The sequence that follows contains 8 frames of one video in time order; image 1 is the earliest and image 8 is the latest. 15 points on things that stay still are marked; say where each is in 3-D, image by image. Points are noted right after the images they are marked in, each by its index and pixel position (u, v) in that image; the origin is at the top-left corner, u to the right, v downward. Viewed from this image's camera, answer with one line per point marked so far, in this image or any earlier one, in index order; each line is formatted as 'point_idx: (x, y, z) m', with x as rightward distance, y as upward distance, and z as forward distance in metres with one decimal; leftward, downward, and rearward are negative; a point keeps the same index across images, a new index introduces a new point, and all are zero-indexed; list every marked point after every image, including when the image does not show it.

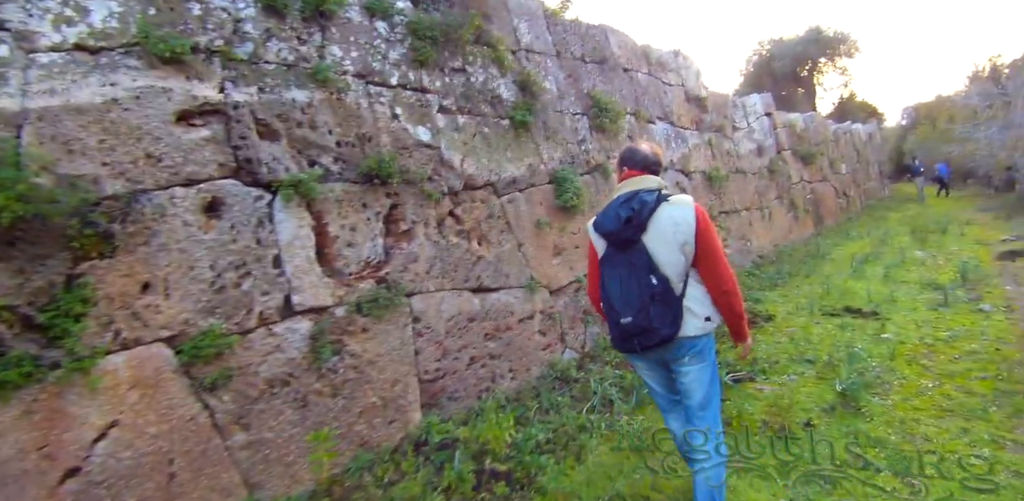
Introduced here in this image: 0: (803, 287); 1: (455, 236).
0: (+3.2, -0.4, +5.7) m
1: (-0.4, +0.1, +3.5) m
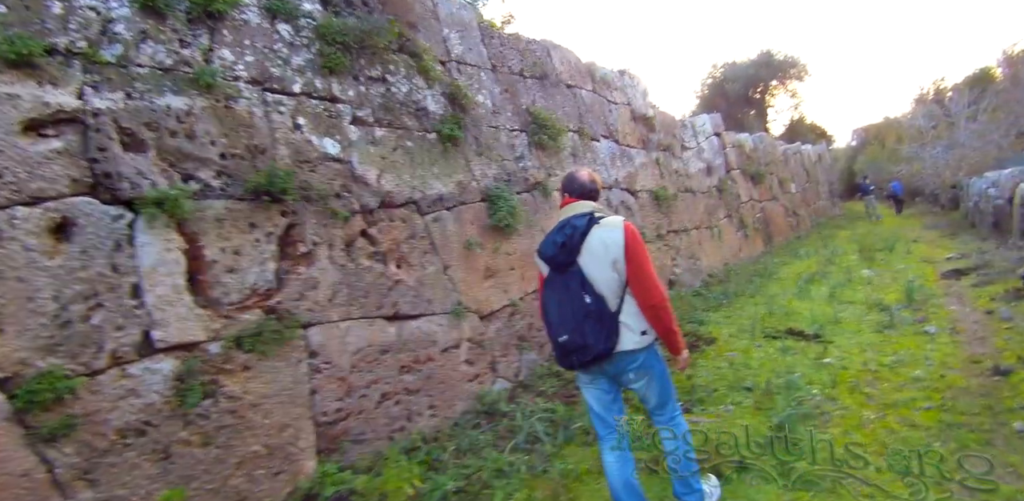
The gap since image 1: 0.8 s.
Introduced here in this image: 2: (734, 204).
0: (+2.6, -0.6, +5.6) m
1: (-0.9, -0.1, +3.2) m
2: (+4.1, +0.9, +9.5) m
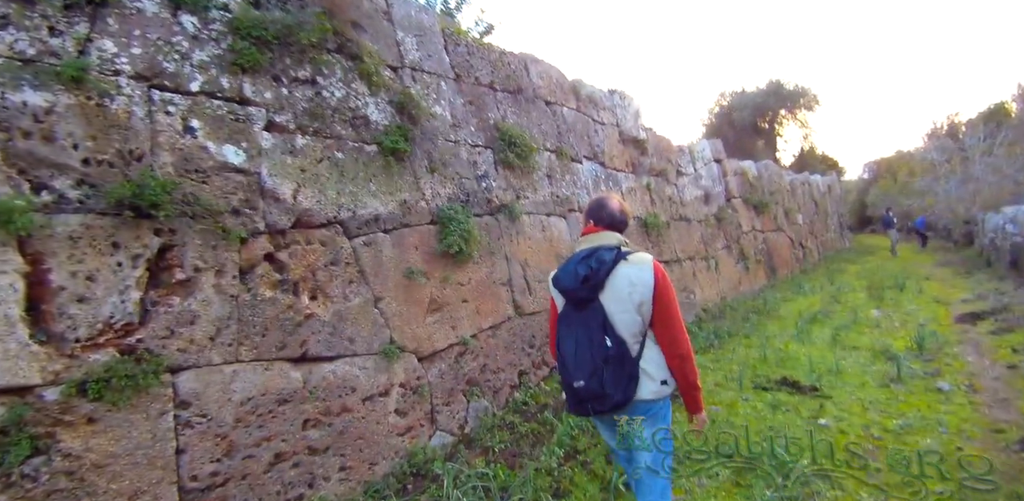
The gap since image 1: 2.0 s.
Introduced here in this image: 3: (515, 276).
0: (+2.2, -1.0, +5.0) m
1: (-1.3, -0.2, +2.7) m
2: (+3.9, +0.3, +9.0) m
3: (0.0, -0.2, +4.2) m
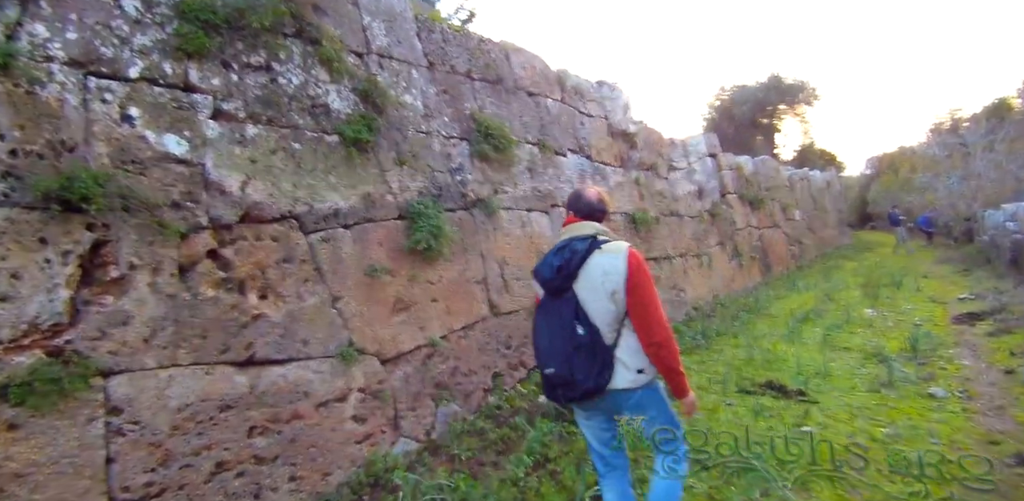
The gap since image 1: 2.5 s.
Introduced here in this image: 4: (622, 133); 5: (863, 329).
0: (+2.0, -1.0, +4.8) m
1: (-1.5, -0.2, +2.6) m
2: (+3.7, +0.4, +8.8) m
3: (-0.2, -0.2, +4.0) m
4: (+1.4, +1.5, +6.5) m
5: (+3.8, -0.8, +5.5) m
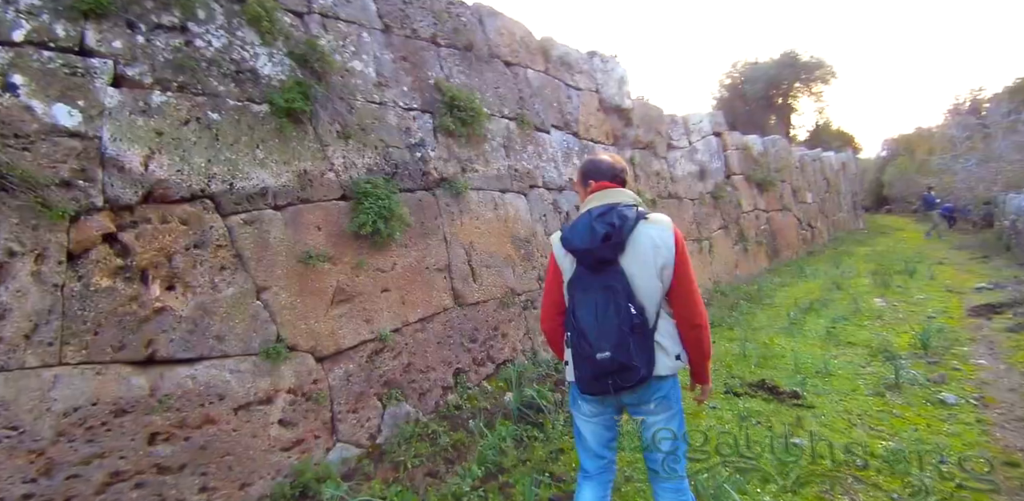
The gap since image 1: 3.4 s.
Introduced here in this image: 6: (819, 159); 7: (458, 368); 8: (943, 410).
0: (+1.8, -0.8, +4.4) m
1: (-1.7, -0.1, +2.2) m
2: (+3.6, +0.6, +8.4) m
3: (-0.4, -0.1, +3.7) m
4: (+1.2, +1.7, +6.0) m
5: (+3.5, -0.7, +5.1) m
6: (+7.7, +2.3, +12.8) m
7: (-0.4, -0.8, +3.5) m
8: (+2.6, -0.9, +3.0) m
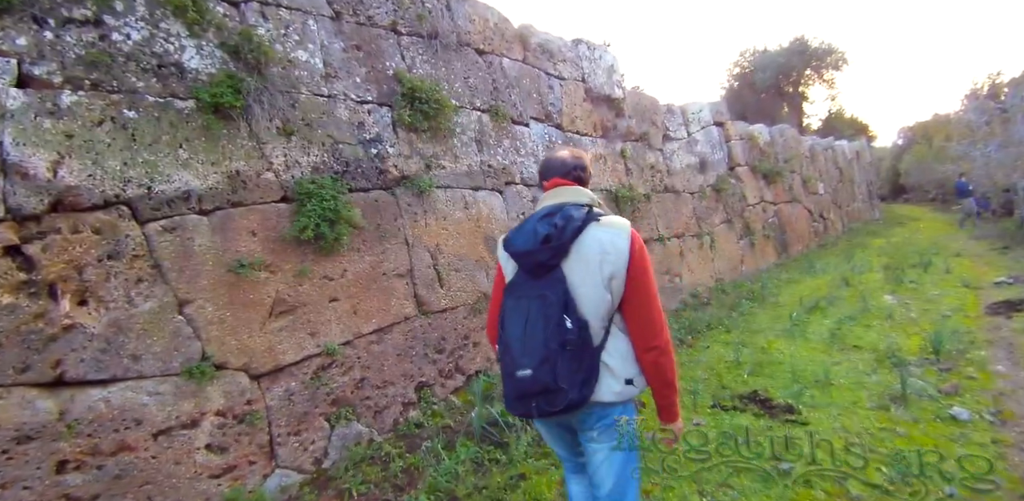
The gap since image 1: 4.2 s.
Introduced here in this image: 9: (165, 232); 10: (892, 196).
0: (+1.6, -0.8, +4.1) m
1: (-2.0, -0.2, +2.0) m
2: (+3.5, +0.7, +8.0) m
3: (-0.6, -0.1, +3.4) m
4: (+1.0, +1.7, +5.7) m
5: (+3.4, -0.6, +4.7) m
6: (+7.7, +2.5, +12.3) m
7: (-0.6, -0.8, +3.2) m
8: (+2.3, -0.9, +2.7) m
9: (-1.6, +0.1, +2.4) m
10: (+13.7, +2.0, +18.5) m
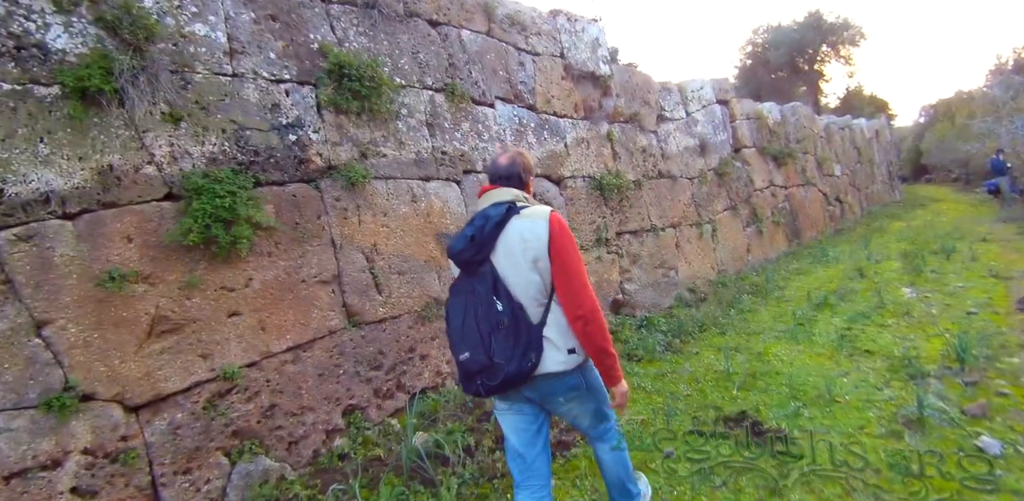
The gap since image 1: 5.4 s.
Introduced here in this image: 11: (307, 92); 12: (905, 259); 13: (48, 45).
0: (+1.4, -0.8, +3.6) m
1: (-2.3, -0.2, +1.6) m
2: (+3.3, +0.9, +7.4) m
3: (-0.9, -0.1, +2.9) m
4: (+0.8, +1.8, +5.2) m
5: (+3.1, -0.6, +4.1) m
6: (+7.6, +2.8, +11.6) m
7: (-0.9, -0.8, +2.8) m
8: (+2.0, -0.9, +2.2) m
9: (-1.9, 0.0, +2.0) m
10: (+13.8, +2.5, +17.5) m
11: (-1.2, +0.9, +2.9) m
12: (+4.9, -0.1, +6.4) m
13: (-2.0, +0.9, +2.1) m
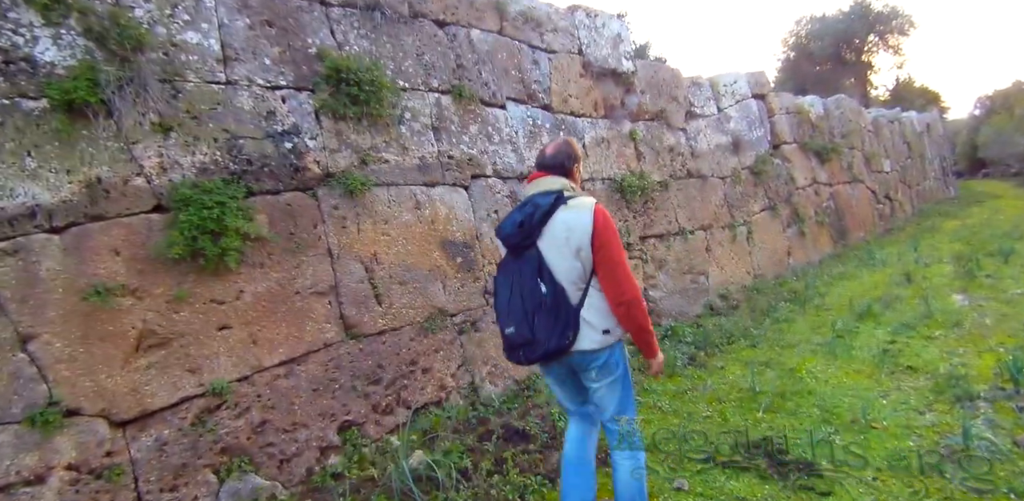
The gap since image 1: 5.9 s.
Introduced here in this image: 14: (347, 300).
0: (+1.4, -0.8, +3.3) m
1: (-2.4, -0.3, +1.6) m
2: (+3.6, +0.8, +6.9) m
3: (-0.9, -0.2, +2.9) m
4: (+0.9, +1.7, +5.0) m
5: (+3.2, -0.6, +3.7) m
6: (+8.2, +2.8, +10.8) m
7: (-0.9, -0.9, +2.7) m
8: (+2.0, -0.9, +1.9) m
9: (-2.0, 0.0, +1.9) m
10: (+14.9, +2.5, +16.3) m
11: (-1.1, +0.8, +2.9) m
12: (+5.2, -0.1, +5.9) m
13: (-2.0, +0.8, +2.1) m
14: (-0.9, -0.3, +2.8) m
